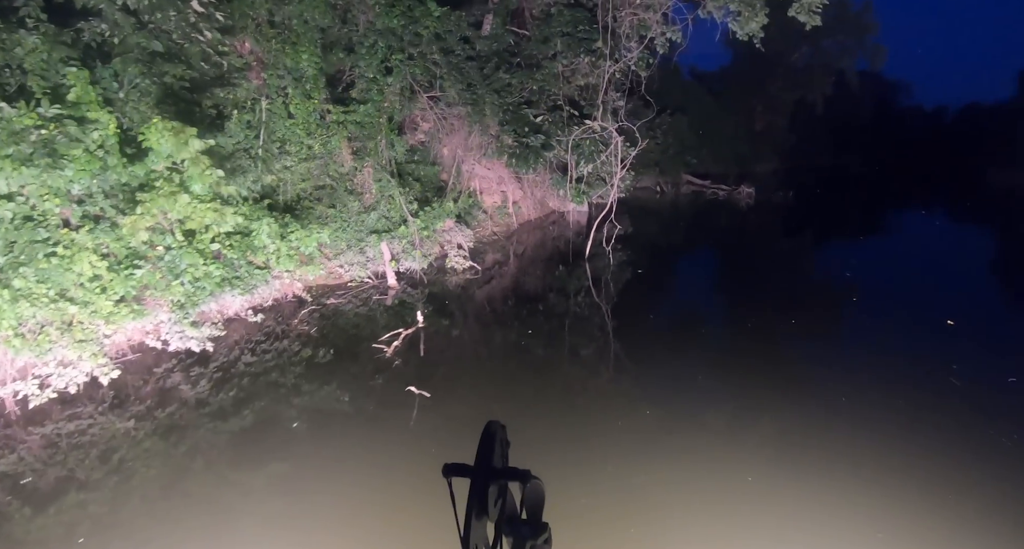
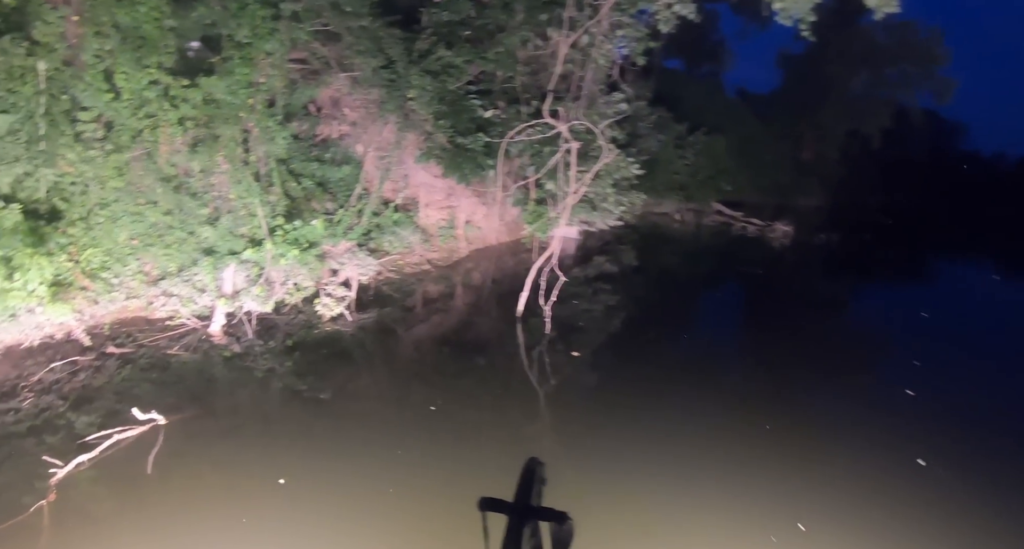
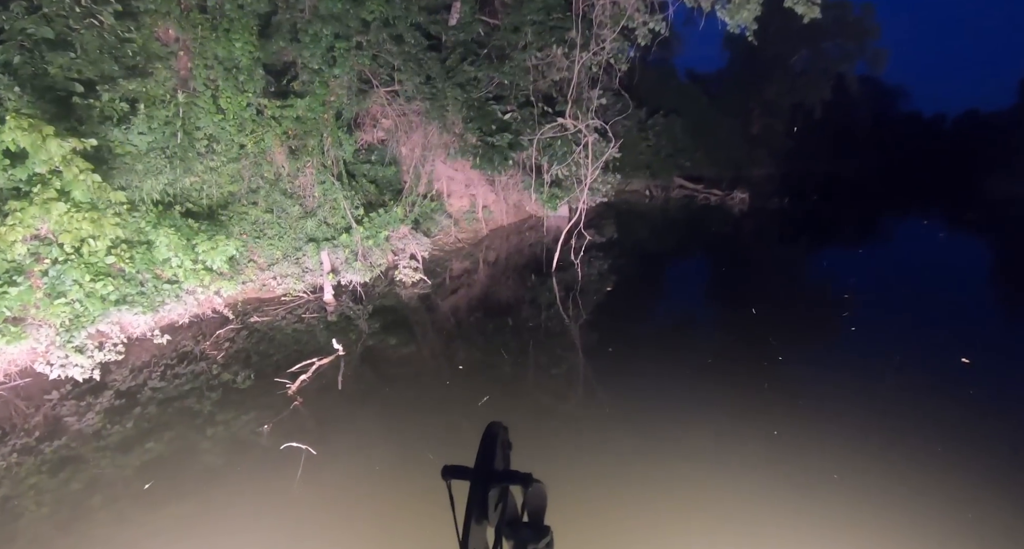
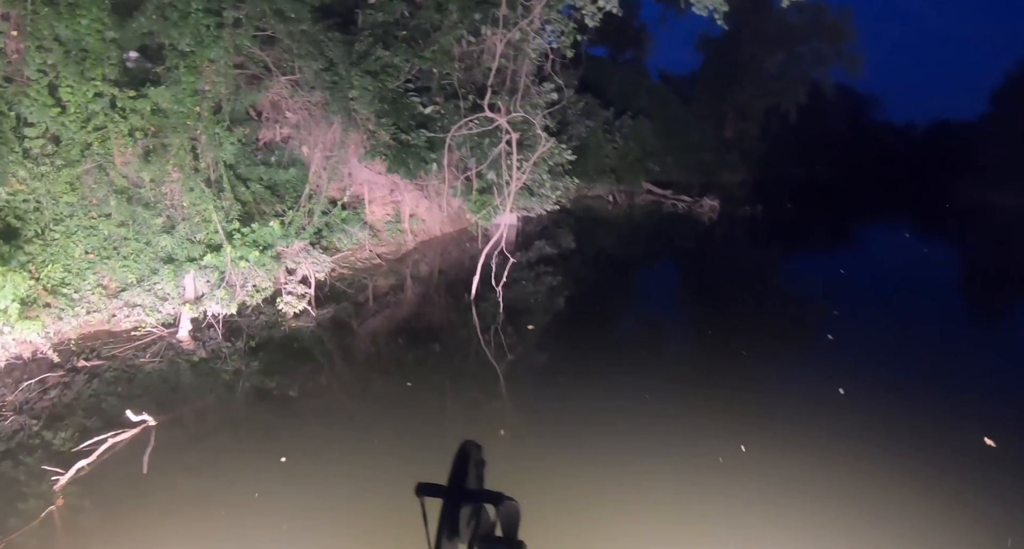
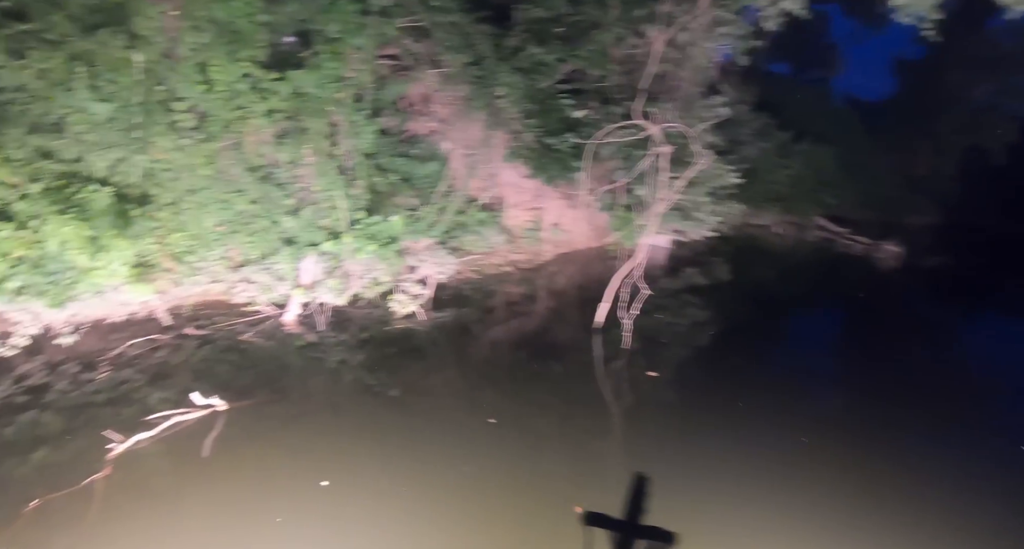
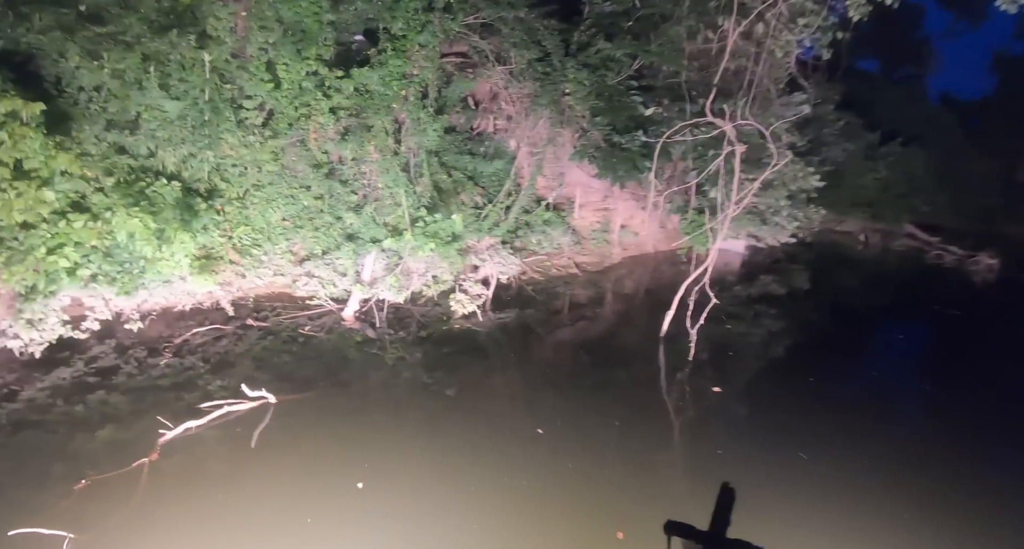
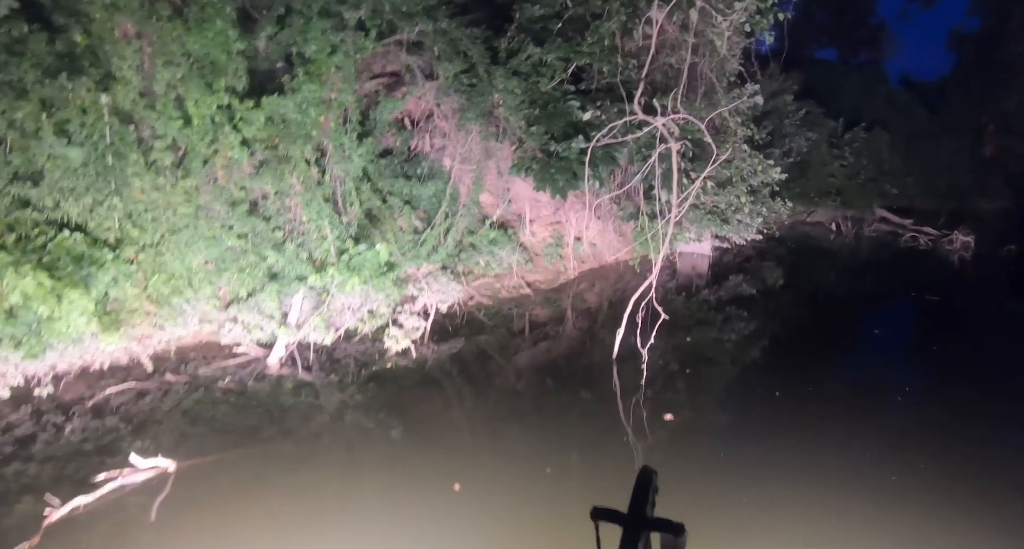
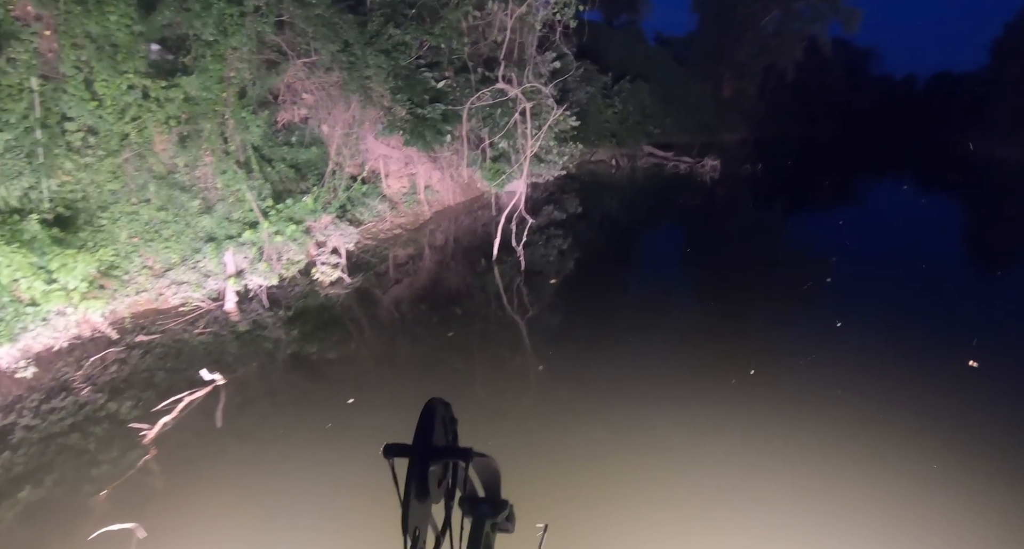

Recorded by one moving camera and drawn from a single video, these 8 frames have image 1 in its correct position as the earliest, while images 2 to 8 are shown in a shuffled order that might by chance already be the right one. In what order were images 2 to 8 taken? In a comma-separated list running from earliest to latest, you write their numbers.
3, 8, 4, 2, 5, 6, 7
